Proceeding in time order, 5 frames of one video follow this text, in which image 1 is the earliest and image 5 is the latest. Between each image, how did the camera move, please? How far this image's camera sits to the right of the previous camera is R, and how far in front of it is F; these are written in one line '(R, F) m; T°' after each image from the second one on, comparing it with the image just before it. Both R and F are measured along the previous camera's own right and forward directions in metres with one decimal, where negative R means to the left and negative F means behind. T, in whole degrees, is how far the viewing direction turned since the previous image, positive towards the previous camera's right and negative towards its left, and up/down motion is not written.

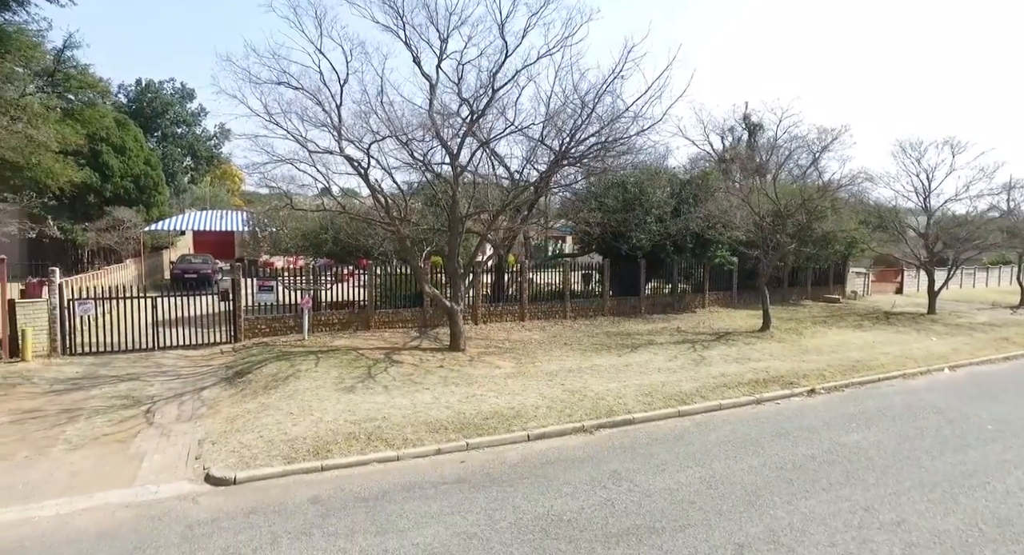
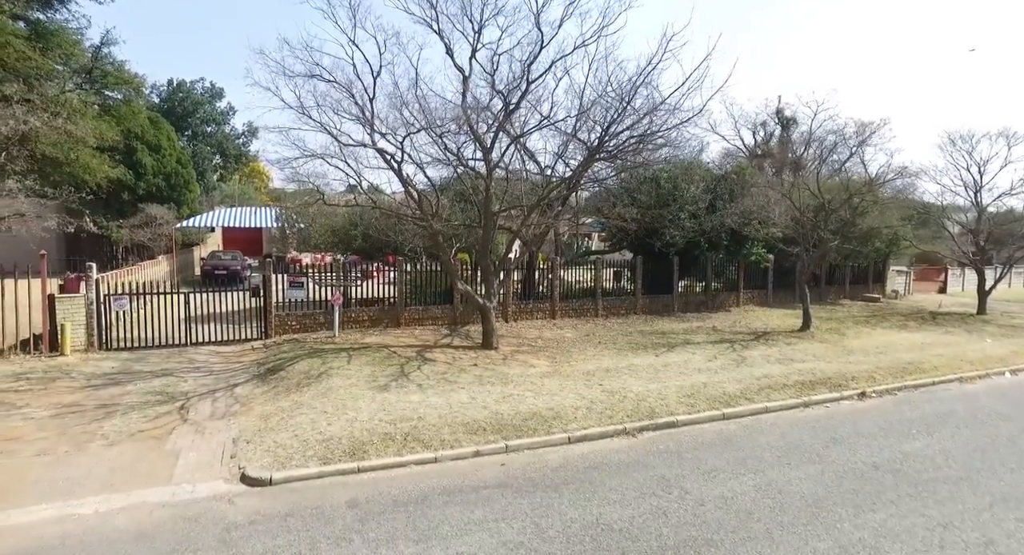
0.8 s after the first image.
(-0.2, +0.3) m; -2°
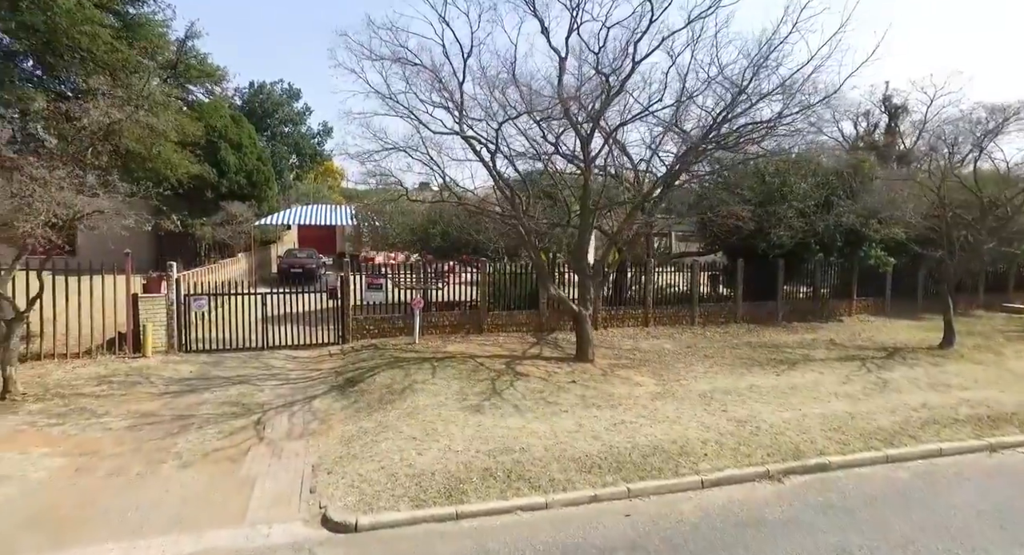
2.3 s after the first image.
(-0.6, +1.0) m; -6°
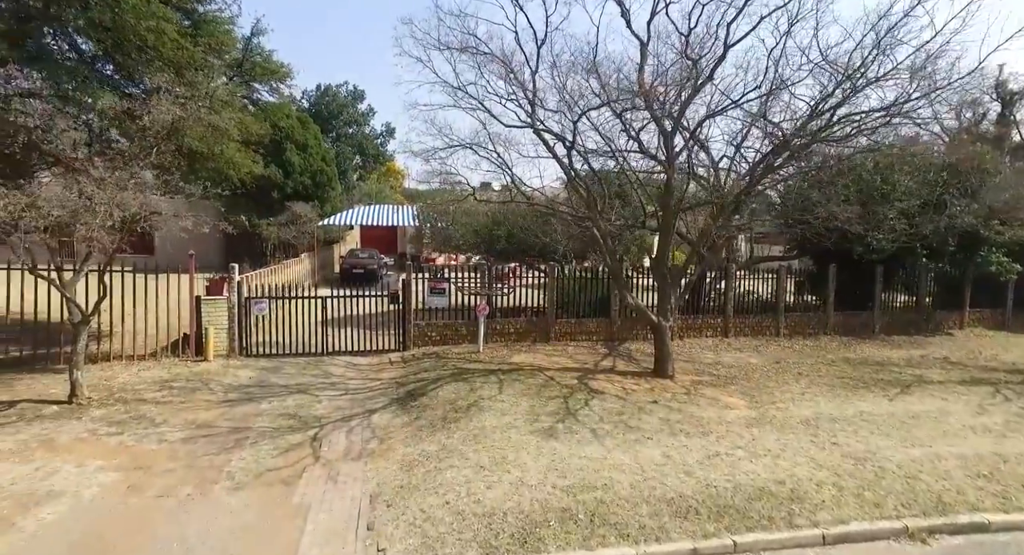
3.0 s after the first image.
(-0.2, +0.7) m; -6°
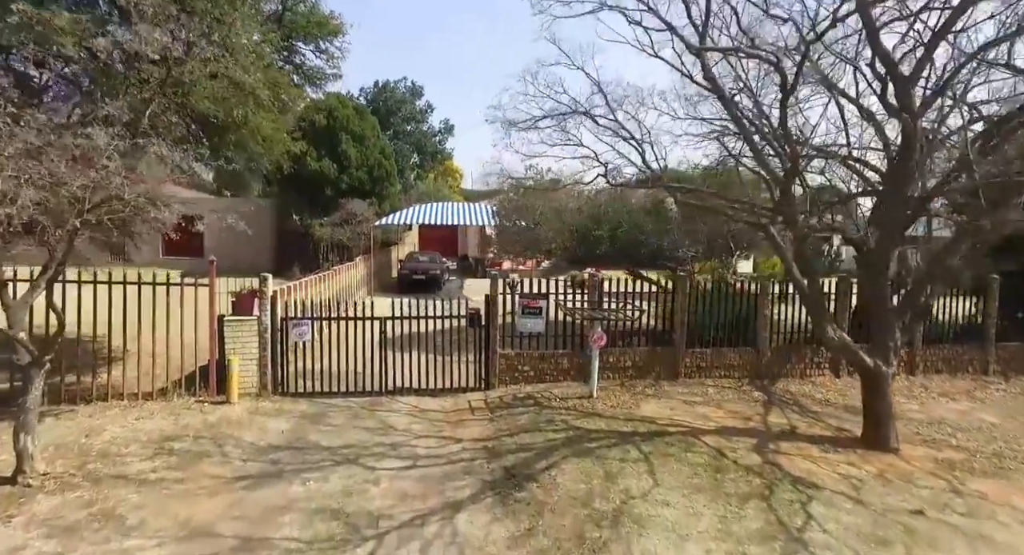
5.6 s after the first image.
(-1.0, +2.7) m; -5°
